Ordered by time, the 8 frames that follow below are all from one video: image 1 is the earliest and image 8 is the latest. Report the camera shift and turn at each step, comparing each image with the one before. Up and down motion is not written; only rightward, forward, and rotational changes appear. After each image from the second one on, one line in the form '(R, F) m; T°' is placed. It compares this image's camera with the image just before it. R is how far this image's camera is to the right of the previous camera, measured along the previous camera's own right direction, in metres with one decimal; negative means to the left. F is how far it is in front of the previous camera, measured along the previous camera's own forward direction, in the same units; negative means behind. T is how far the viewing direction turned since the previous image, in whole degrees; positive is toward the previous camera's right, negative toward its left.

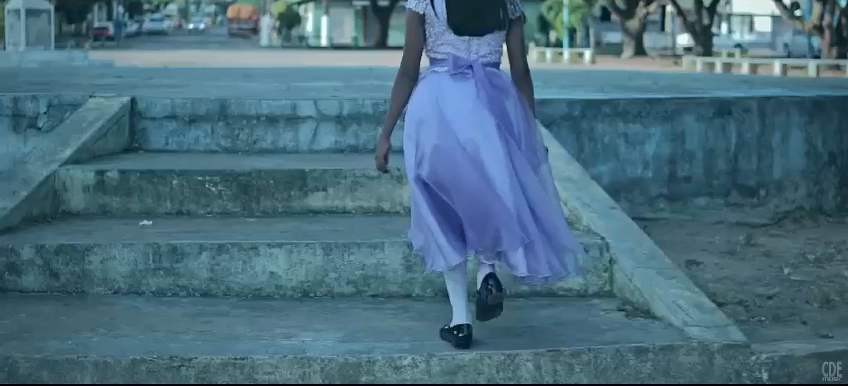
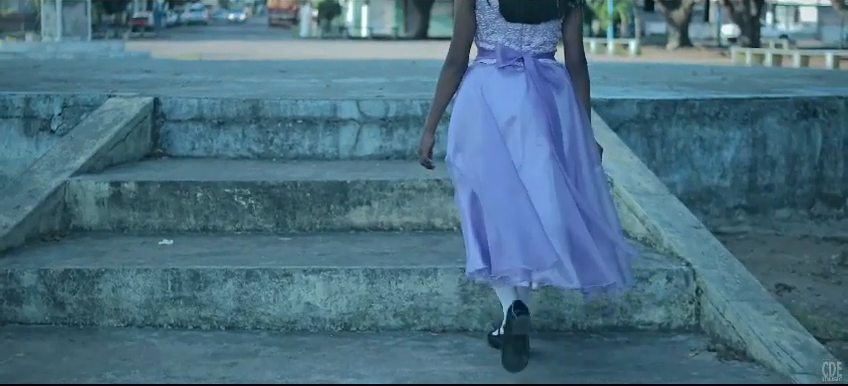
(-0.1, +0.8) m; -1°
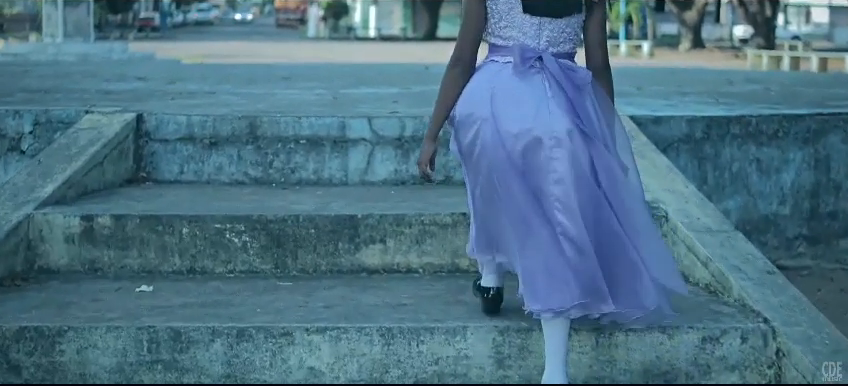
(0.0, +0.8) m; 0°
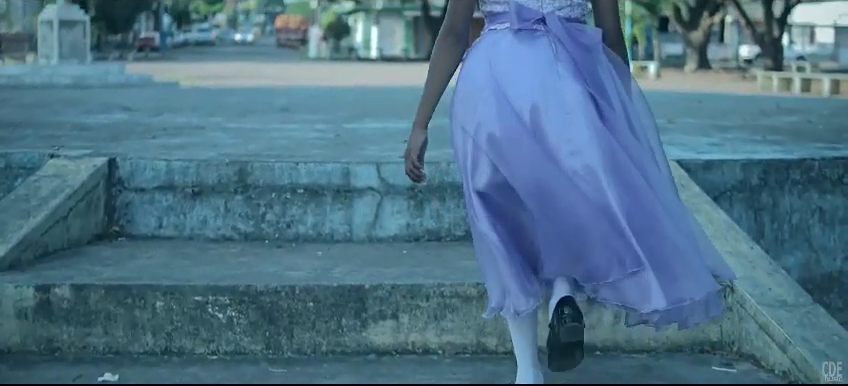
(0.0, +0.8) m; 0°
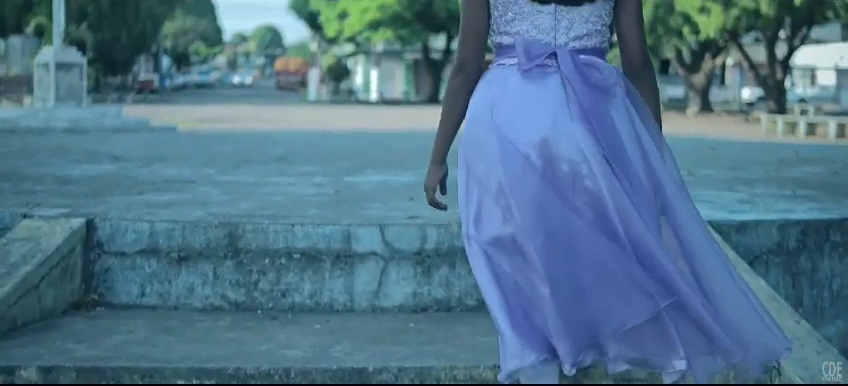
(0.0, +0.5) m; 0°
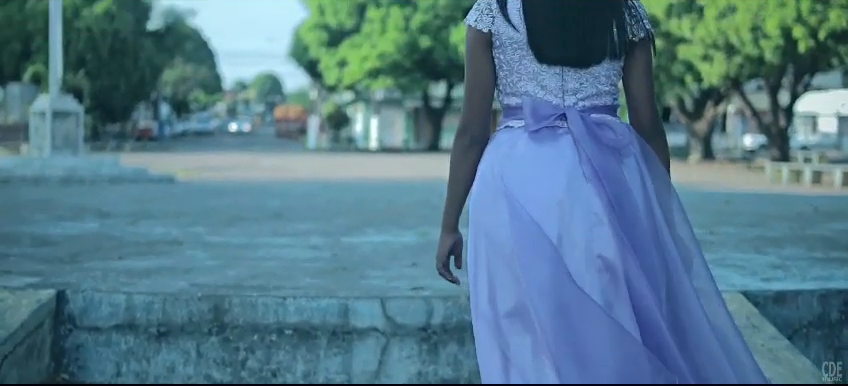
(0.0, +0.5) m; 0°
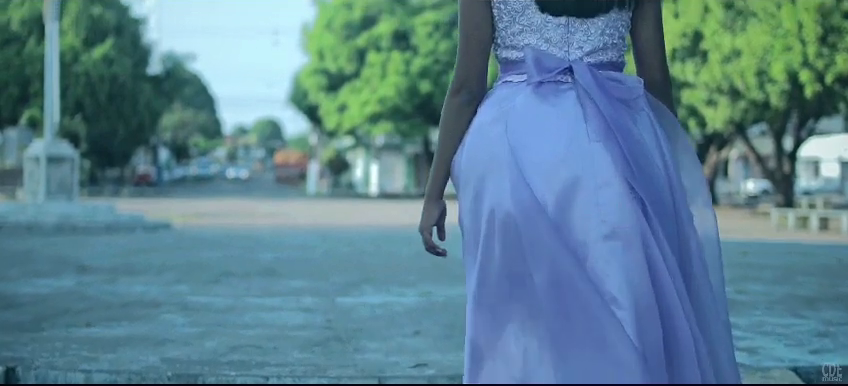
(0.0, +0.6) m; 0°
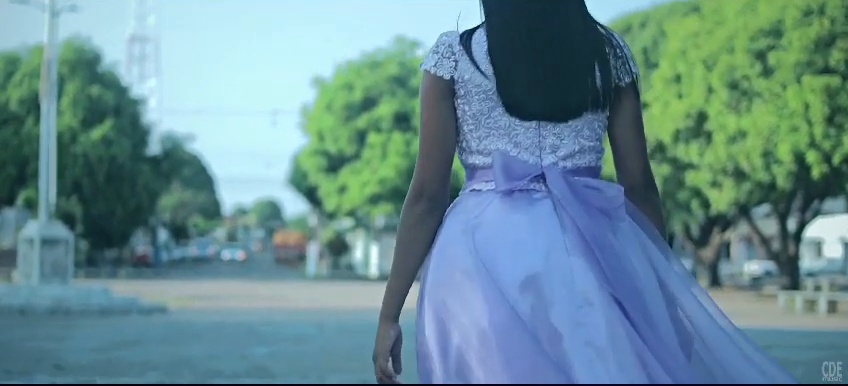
(0.0, +0.6) m; 0°
